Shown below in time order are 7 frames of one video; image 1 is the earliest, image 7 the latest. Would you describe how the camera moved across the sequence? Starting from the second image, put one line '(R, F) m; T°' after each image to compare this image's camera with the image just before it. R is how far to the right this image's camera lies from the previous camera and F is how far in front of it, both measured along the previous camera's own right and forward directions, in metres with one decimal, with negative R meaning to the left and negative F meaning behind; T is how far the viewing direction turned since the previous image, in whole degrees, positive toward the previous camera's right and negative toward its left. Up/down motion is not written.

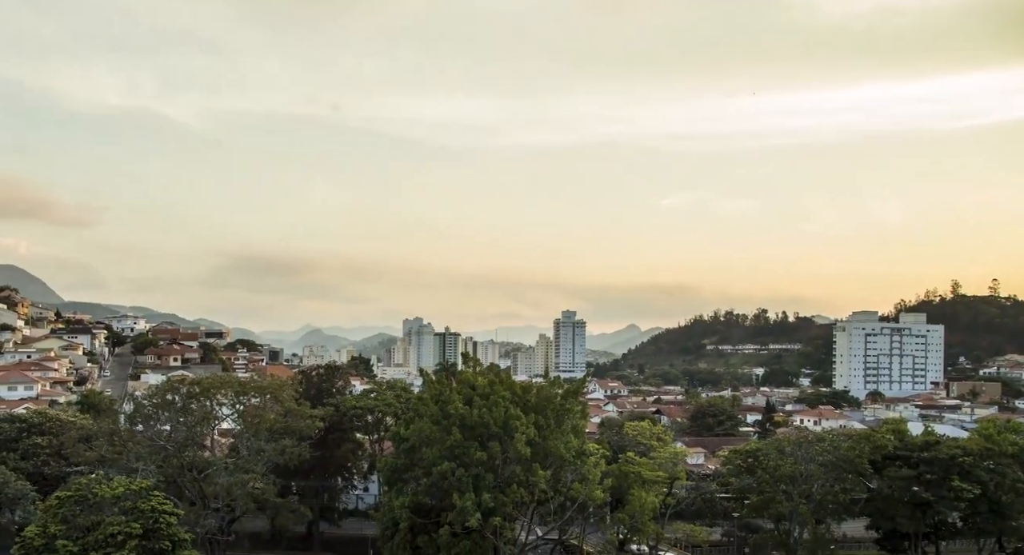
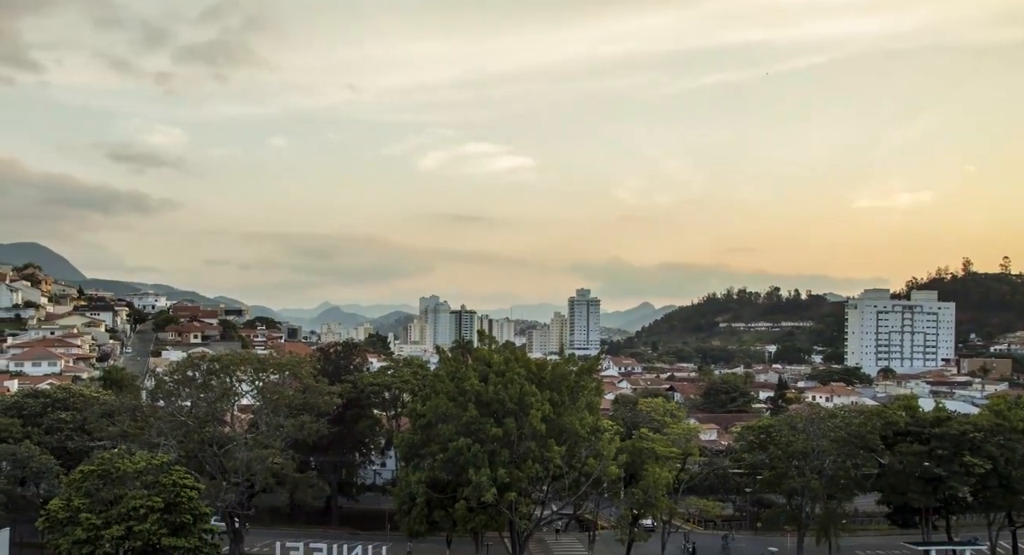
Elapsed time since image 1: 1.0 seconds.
(-0.1, -0.5) m; -1°
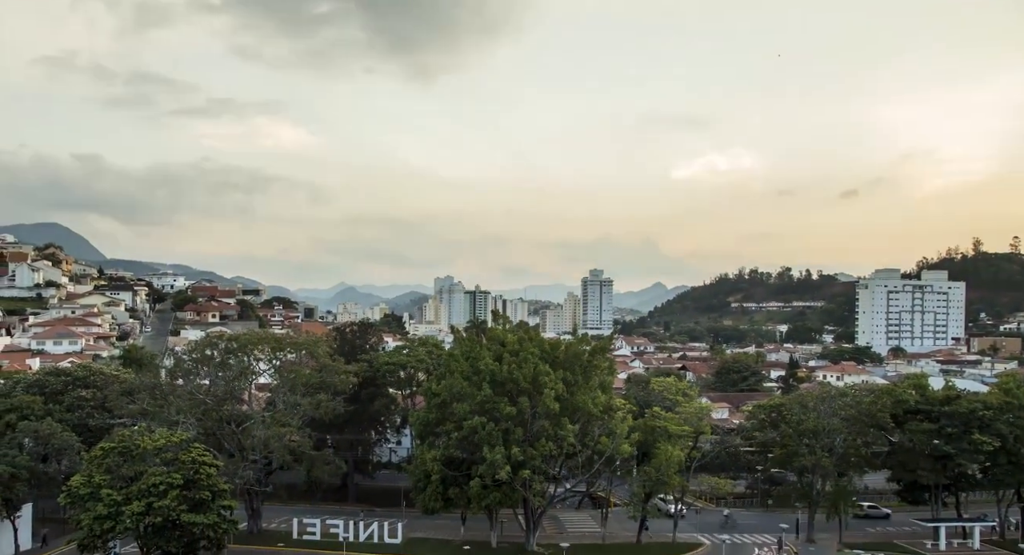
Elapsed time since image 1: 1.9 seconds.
(-0.1, -0.5) m; -1°
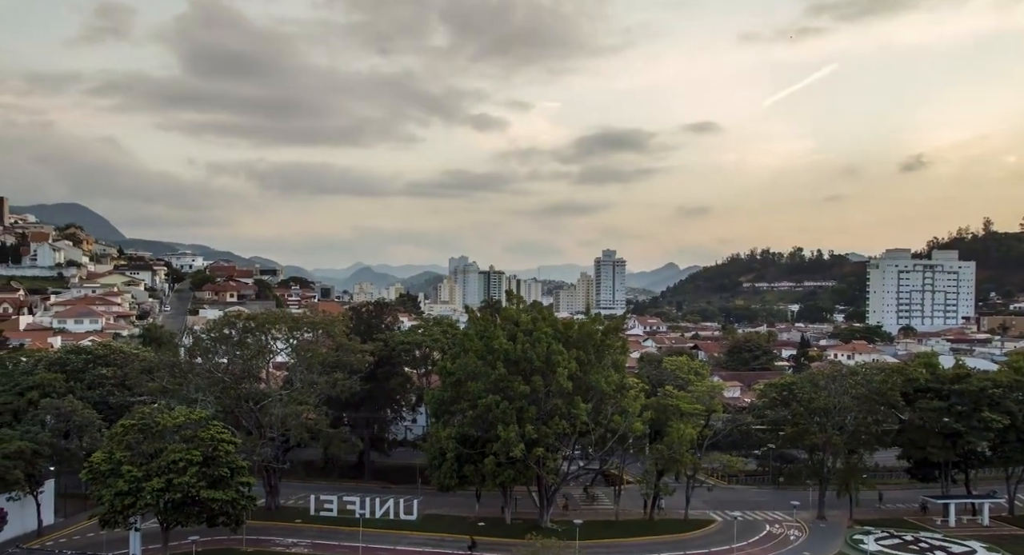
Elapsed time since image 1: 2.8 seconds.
(-0.1, -0.5) m; -1°
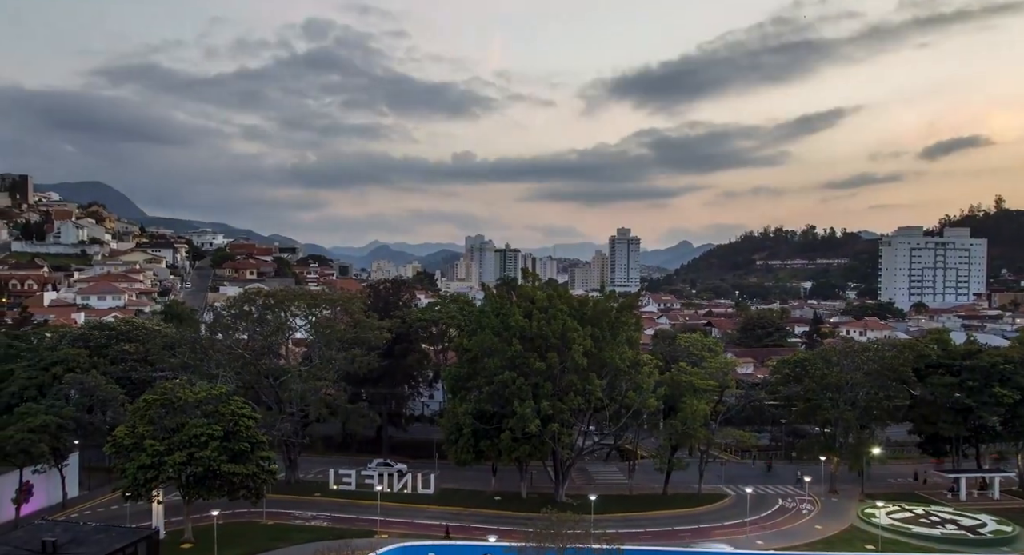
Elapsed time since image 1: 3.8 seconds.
(-0.1, -0.6) m; -1°
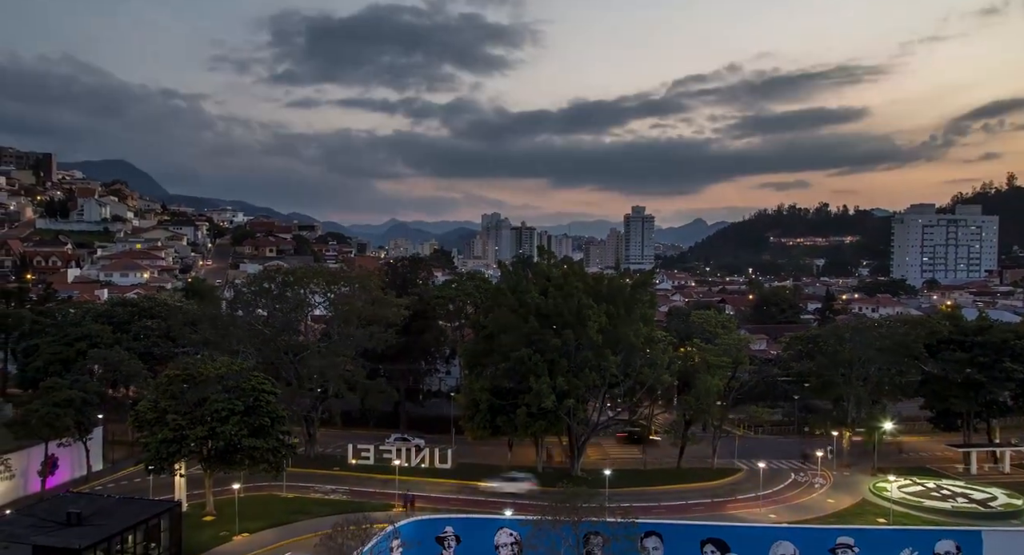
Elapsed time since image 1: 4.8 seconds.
(-0.1, -0.7) m; -1°
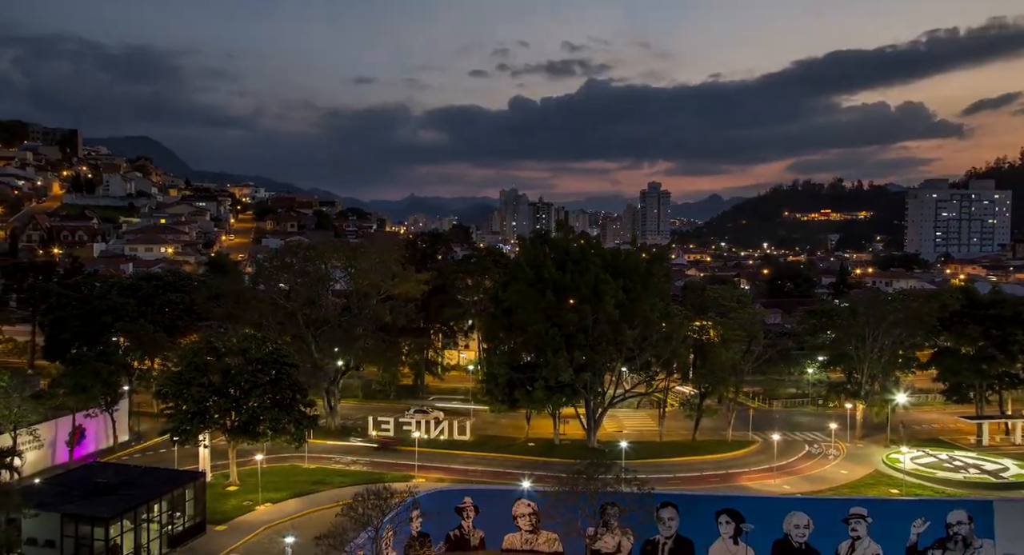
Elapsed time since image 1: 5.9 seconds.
(-0.1, -0.8) m; -1°
